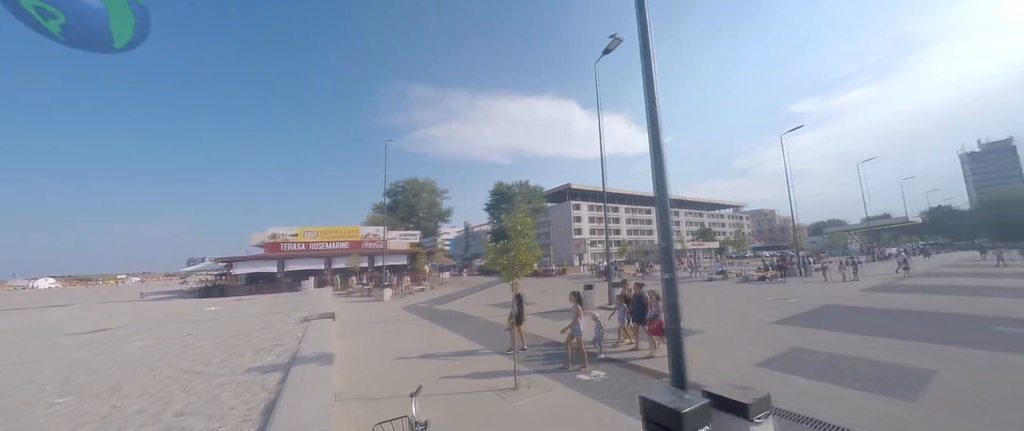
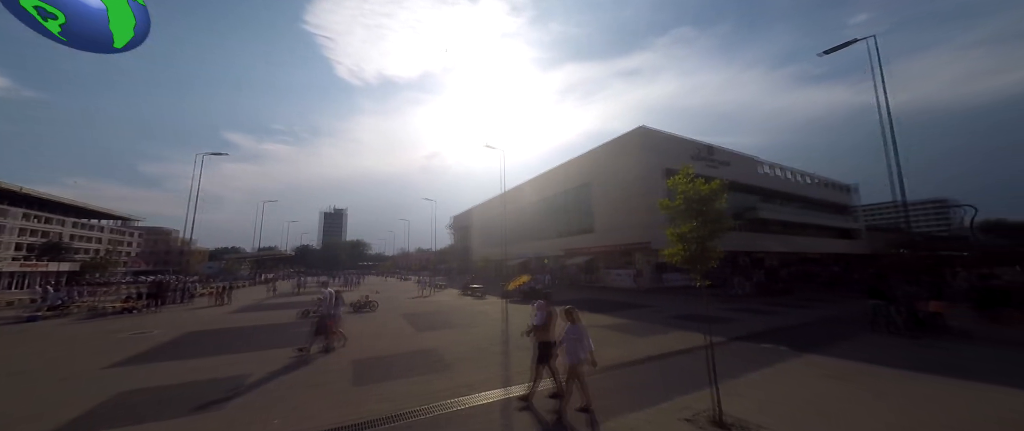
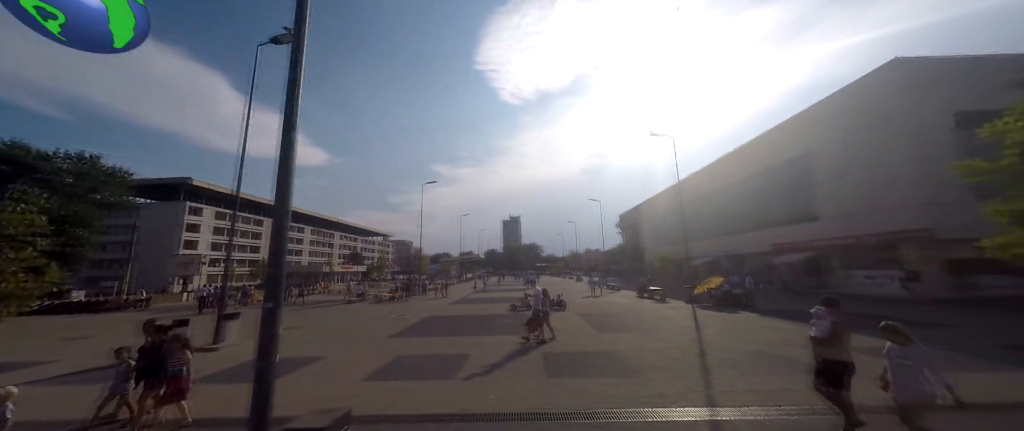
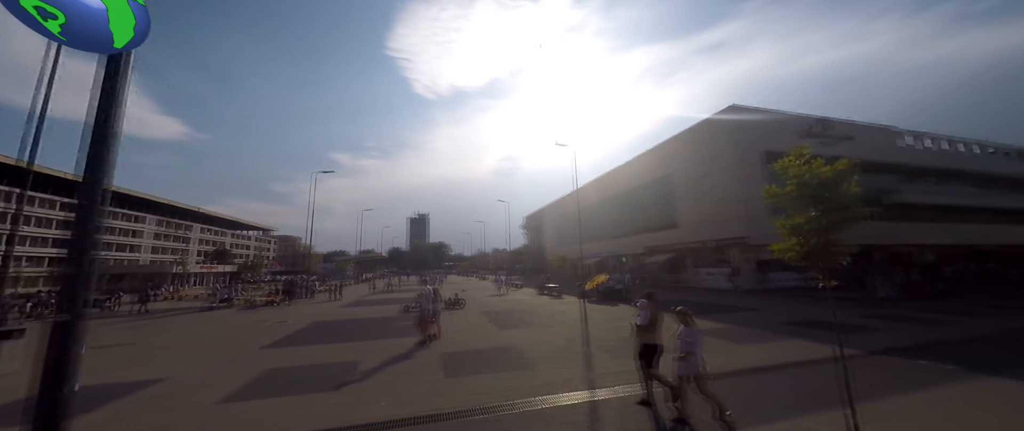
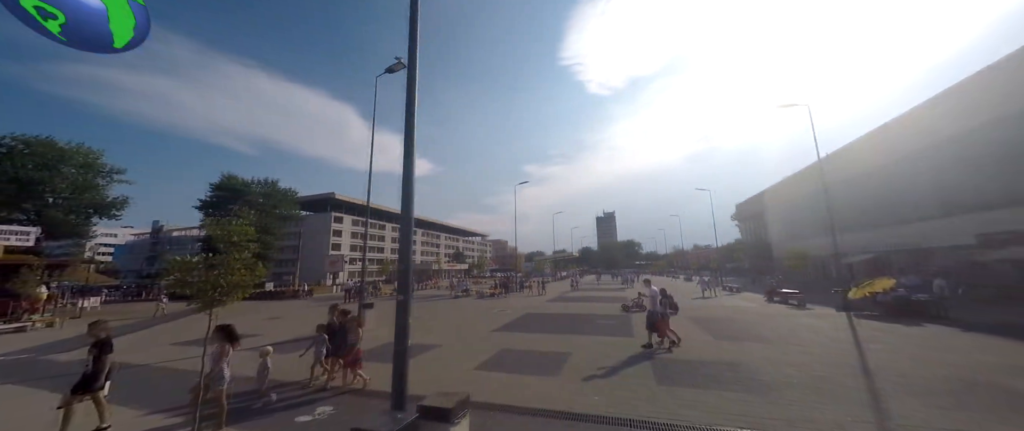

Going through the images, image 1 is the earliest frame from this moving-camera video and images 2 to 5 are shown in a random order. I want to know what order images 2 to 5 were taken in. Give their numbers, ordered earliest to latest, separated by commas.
5, 3, 4, 2
